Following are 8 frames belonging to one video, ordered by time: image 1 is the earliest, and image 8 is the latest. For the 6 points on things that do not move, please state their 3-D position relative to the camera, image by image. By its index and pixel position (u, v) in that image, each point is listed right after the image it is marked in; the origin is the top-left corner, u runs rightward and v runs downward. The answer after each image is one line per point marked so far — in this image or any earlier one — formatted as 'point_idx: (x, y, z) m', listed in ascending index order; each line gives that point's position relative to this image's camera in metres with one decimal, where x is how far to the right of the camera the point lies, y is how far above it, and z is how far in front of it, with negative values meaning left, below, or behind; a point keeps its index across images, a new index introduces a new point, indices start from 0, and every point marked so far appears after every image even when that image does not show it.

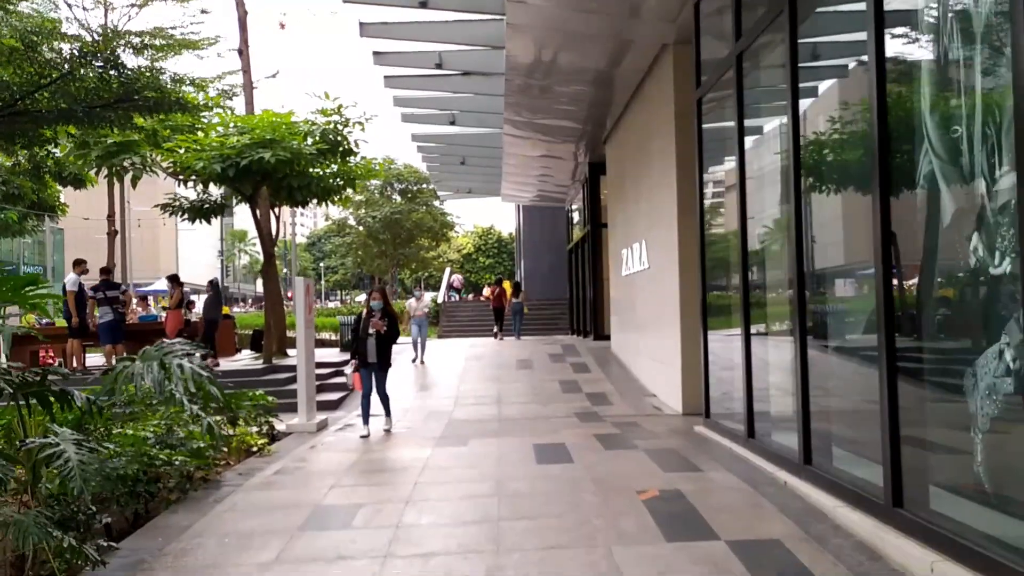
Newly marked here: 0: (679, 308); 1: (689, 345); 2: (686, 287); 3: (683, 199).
0: (+2.0, -0.3, +11.0) m
1: (+2.1, -0.7, +10.8) m
2: (+2.1, -0.1, +10.9) m
3: (+2.0, +0.9, +10.9) m
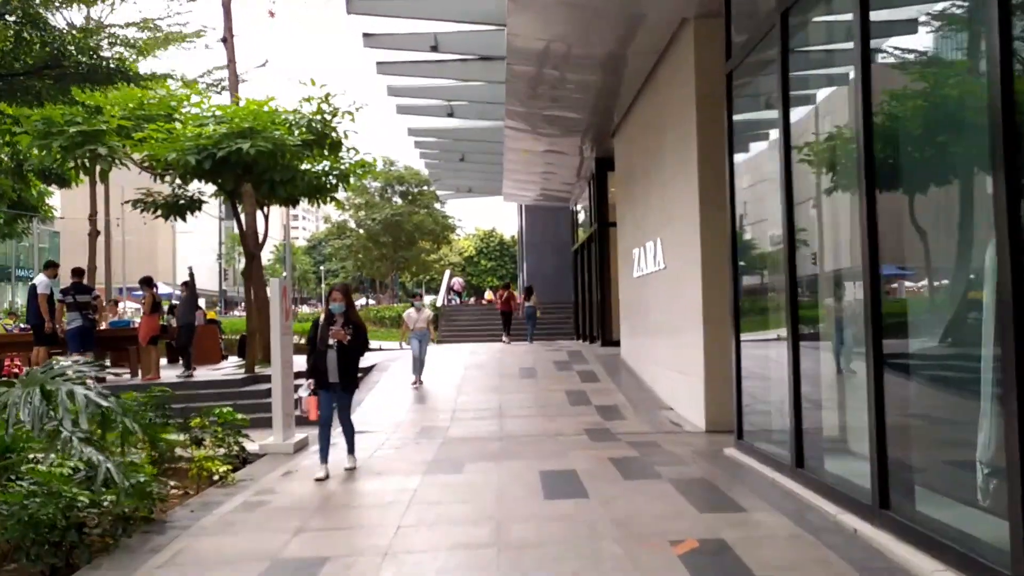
0: (+2.0, -0.3, +9.8) m
1: (+2.1, -0.7, +9.7) m
2: (+2.1, -0.1, +9.7) m
3: (+2.1, +0.9, +9.7) m
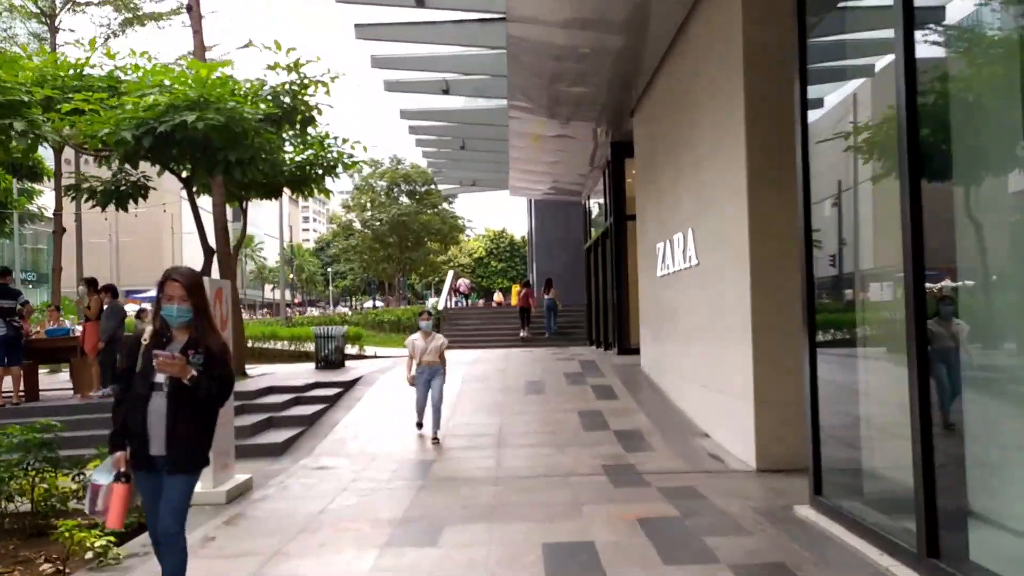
0: (+2.0, -0.3, +7.8) m
1: (+2.1, -0.7, +7.7) m
2: (+2.1, -0.1, +7.7) m
3: (+2.0, +0.9, +7.7) m
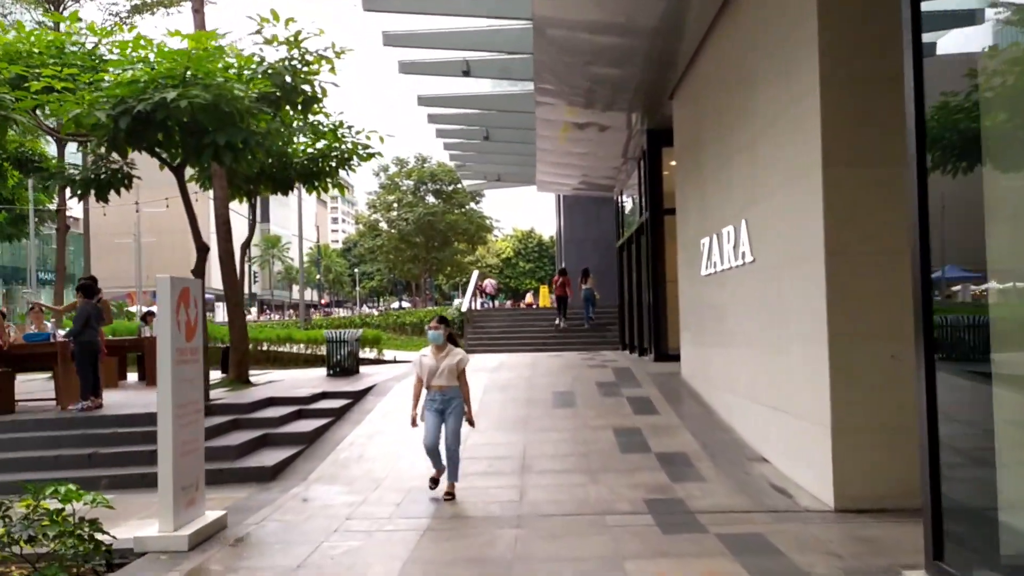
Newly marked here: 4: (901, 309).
0: (+2.2, -0.3, +6.5) m
1: (+2.3, -0.7, +6.3) m
2: (+2.2, -0.1, +6.3) m
3: (+2.2, +0.9, +6.4) m
4: (+2.7, -0.2, +6.4) m
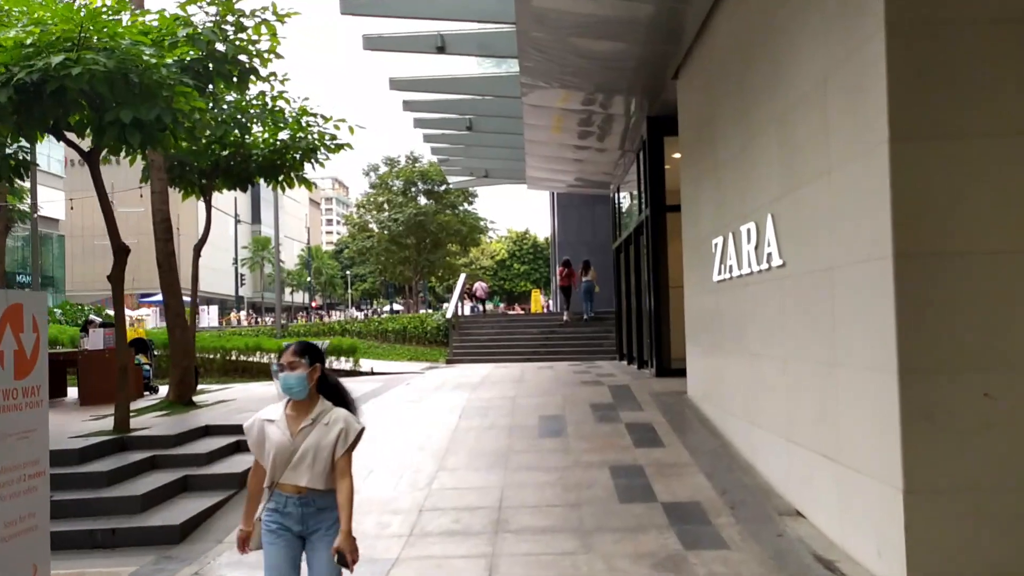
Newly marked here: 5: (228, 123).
0: (+2.0, -0.4, +4.8) m
1: (+2.1, -0.8, +4.7) m
2: (+2.0, -0.2, +4.7) m
3: (+2.0, +0.8, +4.7) m
4: (+2.5, -0.2, +4.8) m
5: (-4.0, +2.3, +13.1) m
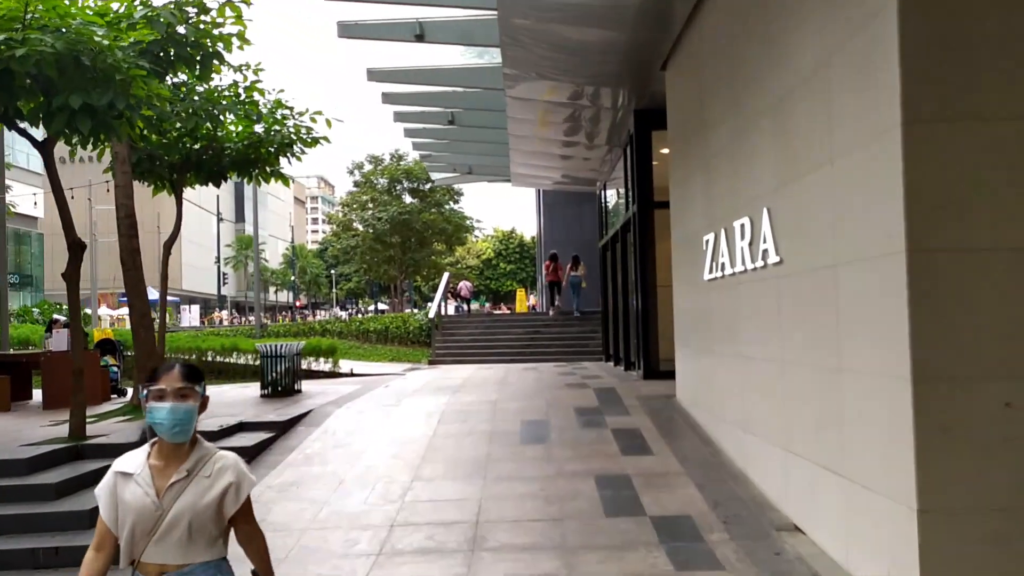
0: (+1.8, -0.4, +4.4) m
1: (+2.0, -0.8, +4.2) m
2: (+1.9, -0.2, +4.3) m
3: (+1.9, +0.9, +4.3) m
4: (+2.4, -0.2, +4.4) m
5: (-4.2, +2.3, +12.6) m
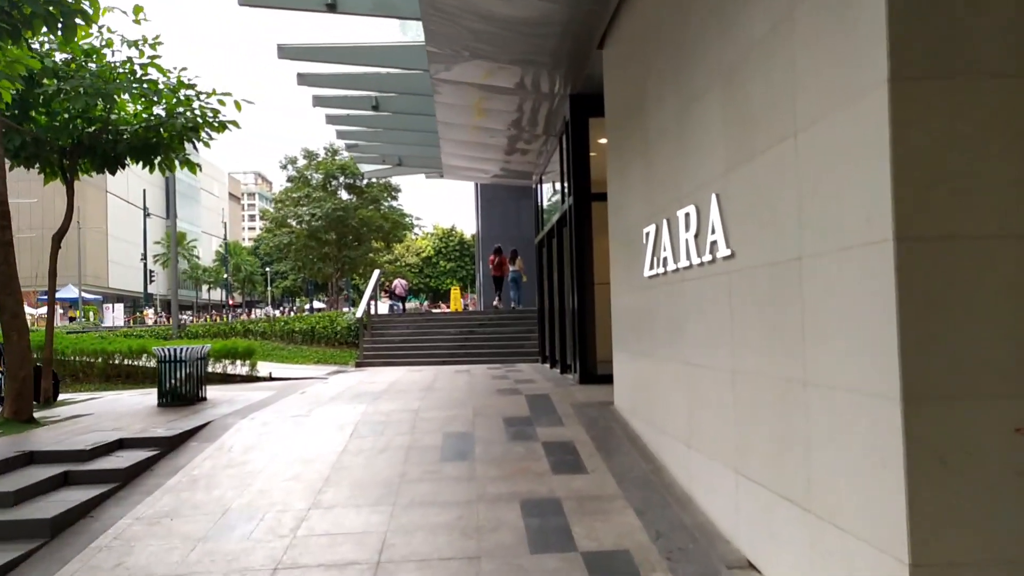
0: (+1.4, -0.4, +3.5) m
1: (+1.5, -0.8, +3.4) m
2: (+1.5, -0.1, +3.4) m
3: (+1.5, +0.9, +3.4) m
4: (+2.0, -0.2, +3.5) m
5: (-5.2, +2.4, +11.3) m
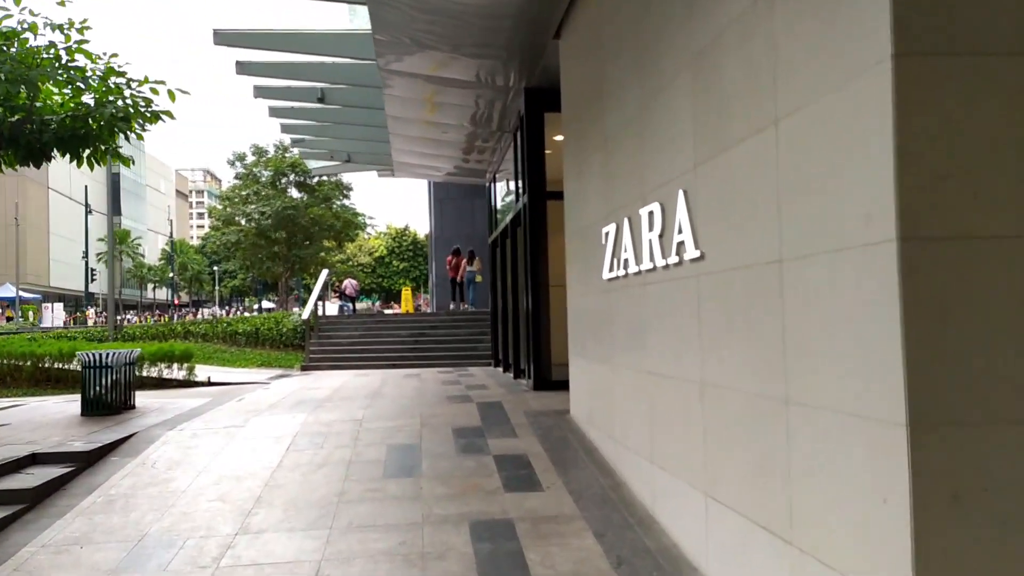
0: (+1.2, -0.4, +3.0) m
1: (+1.4, -0.8, +2.9) m
2: (+1.3, -0.2, +2.9) m
3: (+1.3, +0.8, +3.0) m
4: (+1.8, -0.2, +3.1) m
5: (-5.7, +2.4, +10.5) m
